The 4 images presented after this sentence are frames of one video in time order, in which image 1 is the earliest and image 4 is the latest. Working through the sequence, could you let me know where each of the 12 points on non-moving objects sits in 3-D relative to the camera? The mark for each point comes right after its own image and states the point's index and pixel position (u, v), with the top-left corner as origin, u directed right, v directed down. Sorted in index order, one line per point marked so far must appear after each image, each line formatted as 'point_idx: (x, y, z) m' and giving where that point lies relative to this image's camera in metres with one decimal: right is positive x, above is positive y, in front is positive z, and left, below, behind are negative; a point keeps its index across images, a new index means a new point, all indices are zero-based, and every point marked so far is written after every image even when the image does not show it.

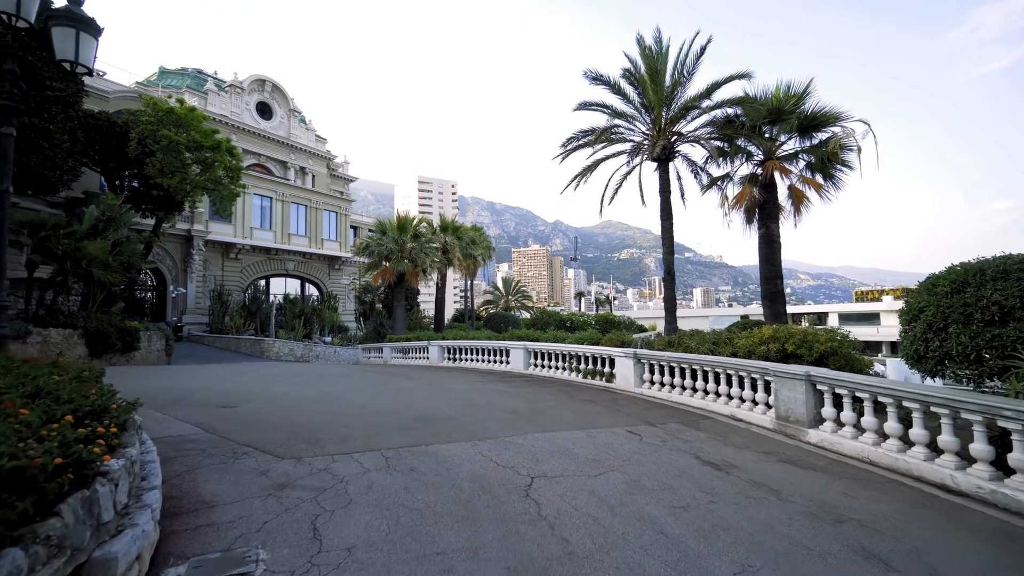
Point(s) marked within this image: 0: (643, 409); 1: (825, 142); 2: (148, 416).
0: (+2.4, -2.2, +8.4) m
1: (+7.4, +3.5, +11.0) m
2: (-4.8, -1.7, +6.1) m
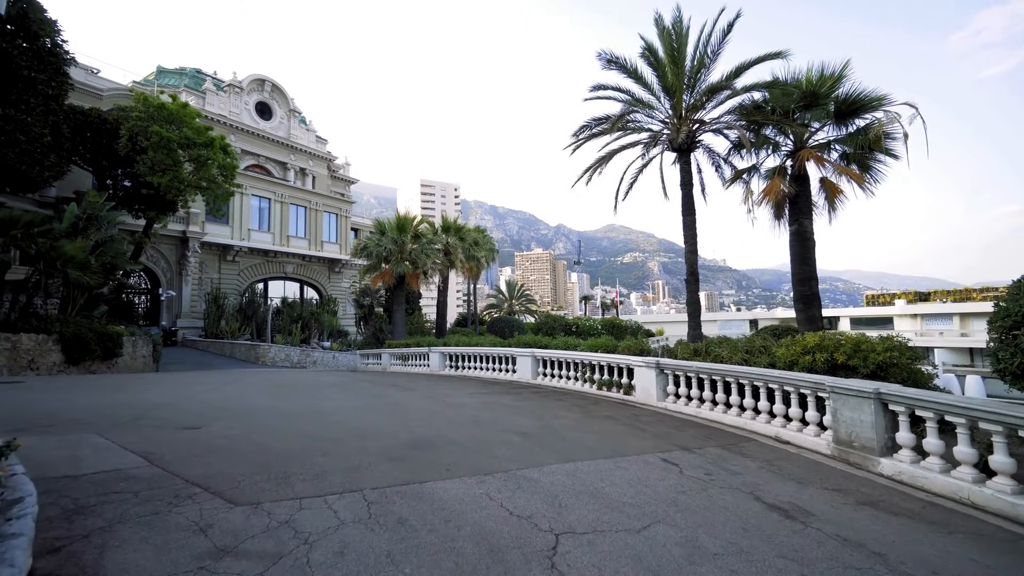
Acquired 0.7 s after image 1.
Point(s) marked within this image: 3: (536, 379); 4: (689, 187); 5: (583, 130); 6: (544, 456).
0: (+2.5, -2.3, +7.4) m
1: (+7.6, +3.4, +9.9) m
2: (-4.6, -1.7, +5.0) m
3: (+0.7, -2.5, +12.8) m
4: (+4.3, +2.4, +11.1) m
5: (+1.8, +3.9, +11.2) m
6: (+0.4, -2.0, +5.4) m
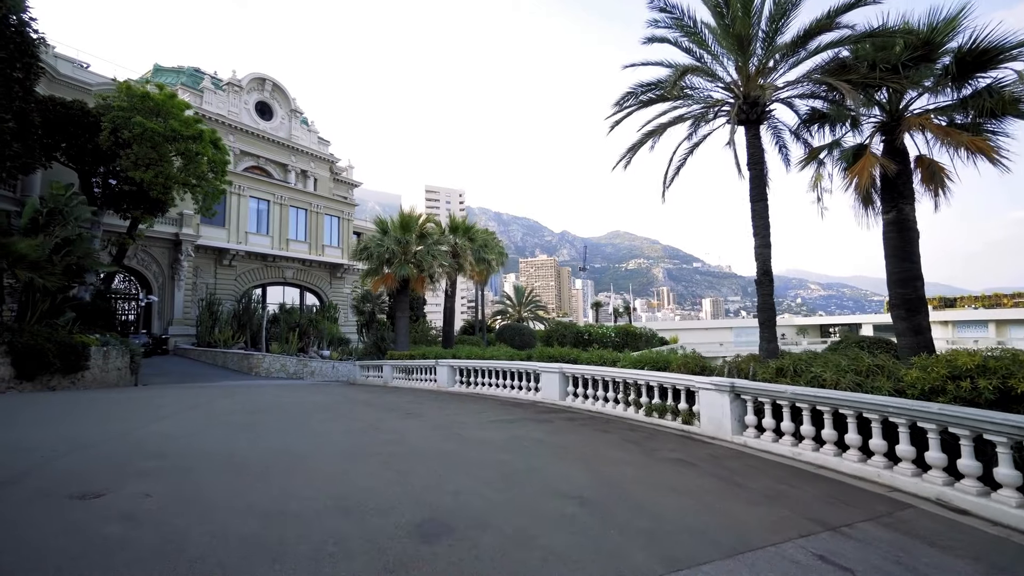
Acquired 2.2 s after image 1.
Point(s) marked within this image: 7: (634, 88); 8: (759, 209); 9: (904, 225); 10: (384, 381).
0: (+3.1, -2.3, +5.3) m
1: (+8.1, +3.4, +7.9) m
2: (-4.1, -1.7, +3.0) m
3: (+1.2, -2.6, +10.7) m
4: (+4.8, +2.4, +9.0) m
5: (+2.3, +3.8, +9.2) m
6: (+0.9, -2.0, +3.4) m
7: (+2.5, +4.0, +9.3) m
8: (+4.7, +1.5, +8.9) m
9: (+7.3, +1.2, +8.6) m
10: (-5.0, -3.6, +18.1) m
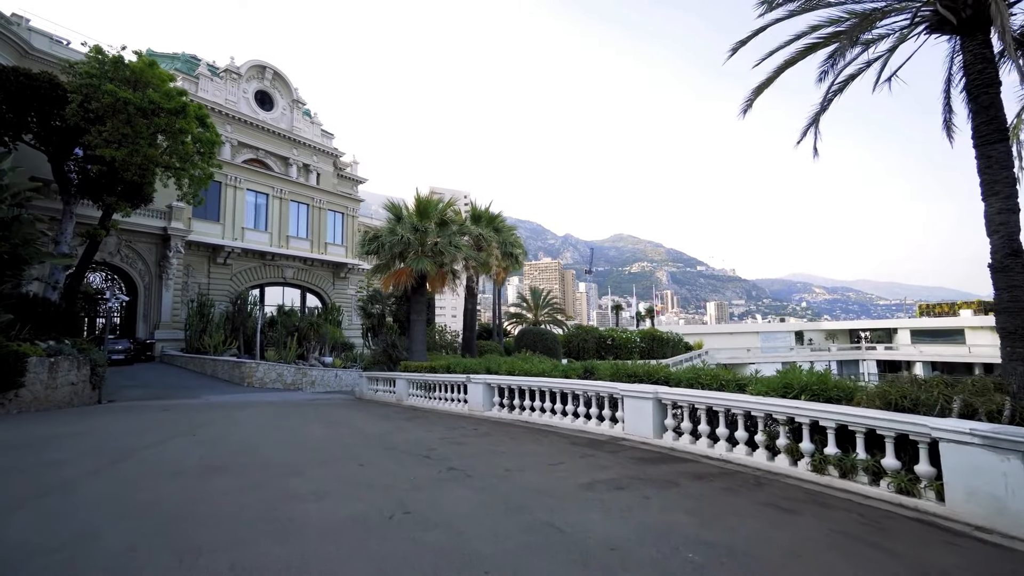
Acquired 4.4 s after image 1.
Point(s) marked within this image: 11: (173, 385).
0: (+4.3, -2.1, +2.1) m
1: (+9.4, +3.5, +4.7) m
2: (-2.9, -1.5, -0.1) m
3: (+2.5, -2.5, +7.6) m
4: (+6.1, +2.5, +5.9) m
5: (+3.6, +3.9, +6.1) m
6: (+2.1, -1.8, +0.2) m
7: (+3.7, +4.2, +6.2) m
8: (+6.0, +1.7, +5.7) m
9: (+8.6, +1.3, +5.4) m
10: (-3.7, -3.5, +15.0) m
11: (-14.5, -4.2, +19.7) m
